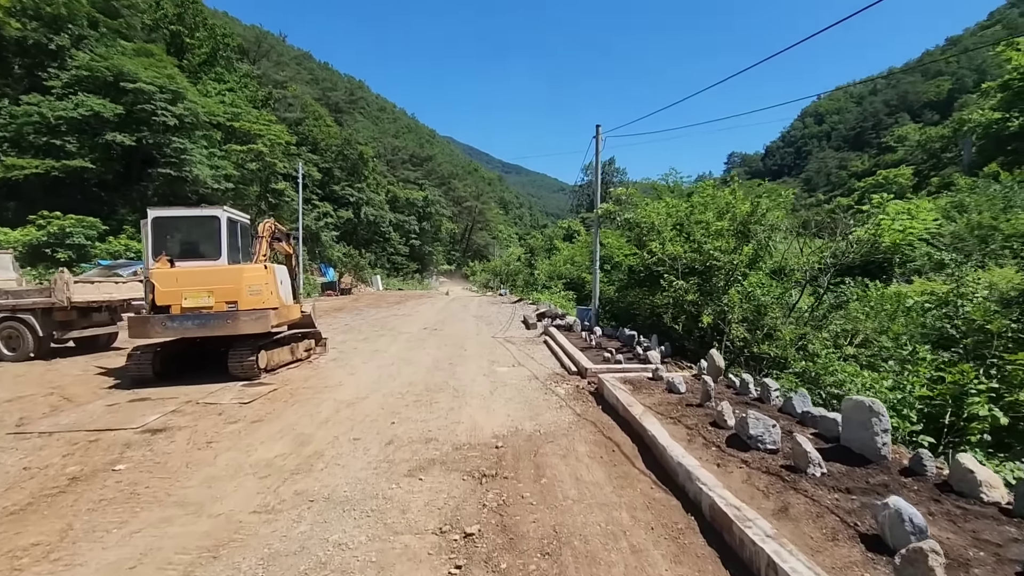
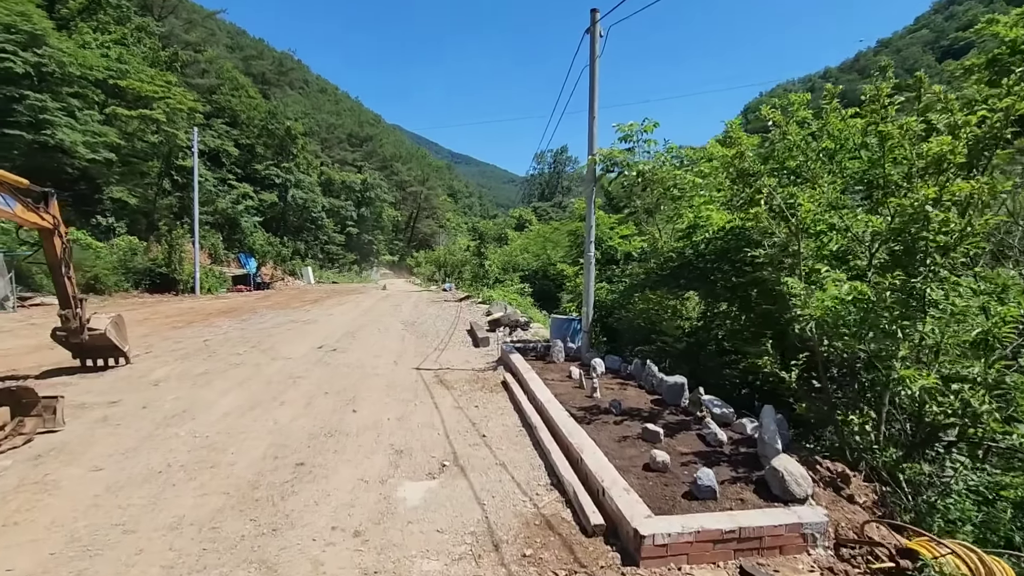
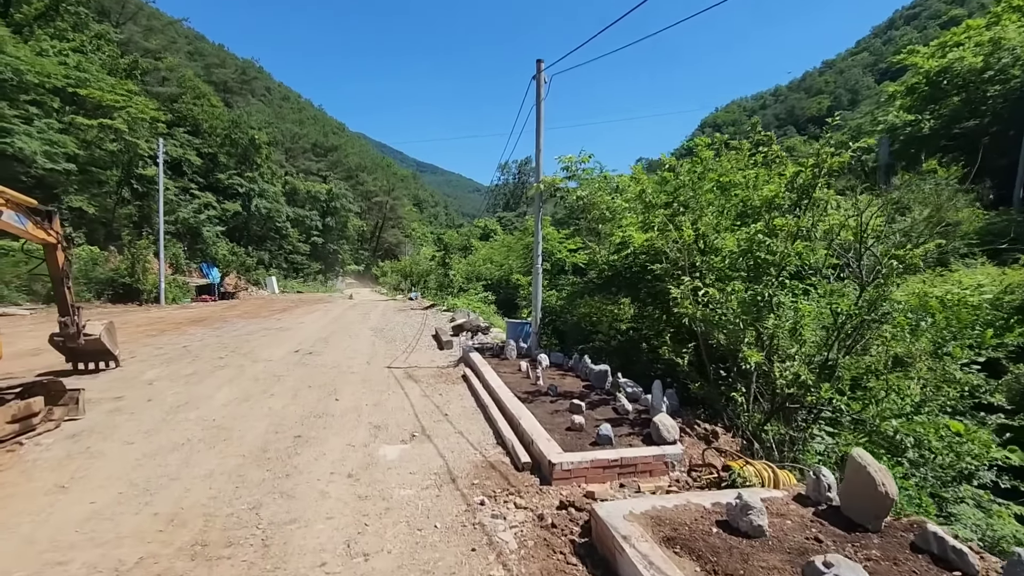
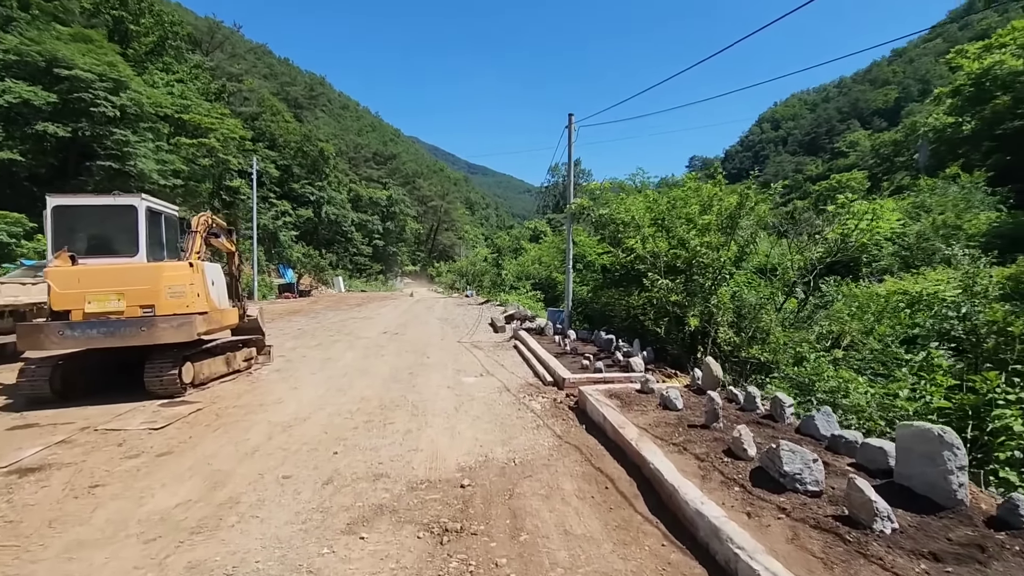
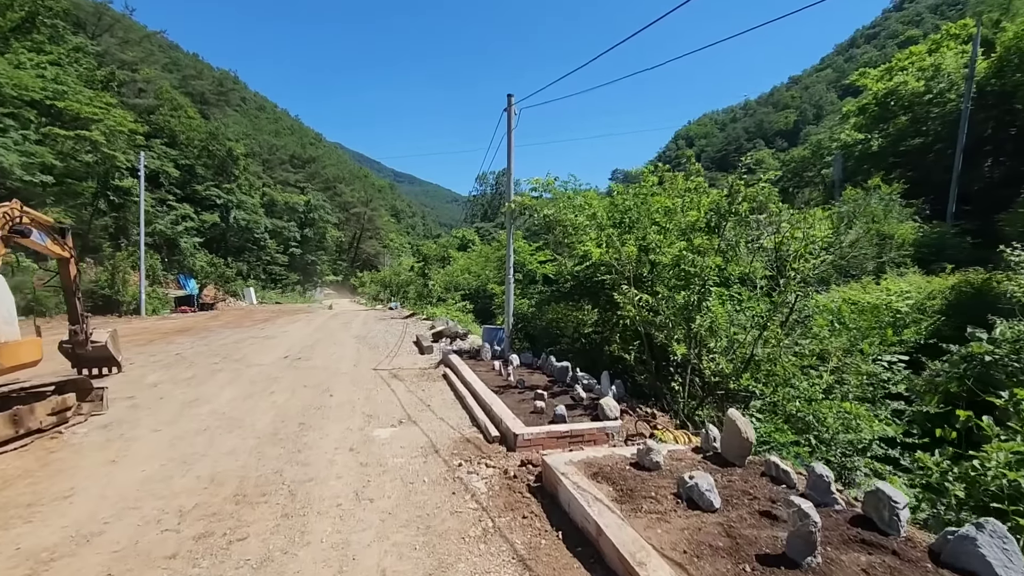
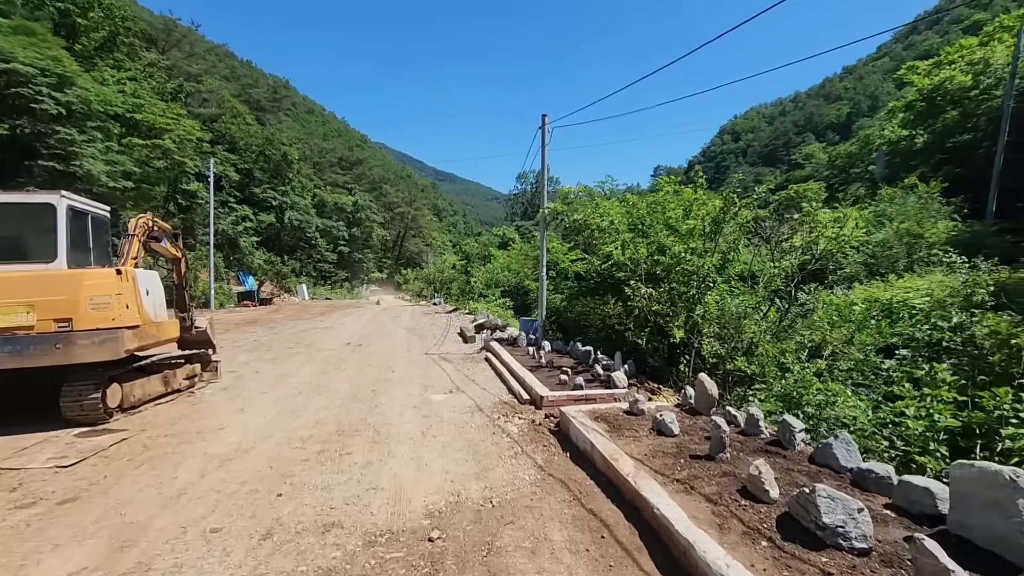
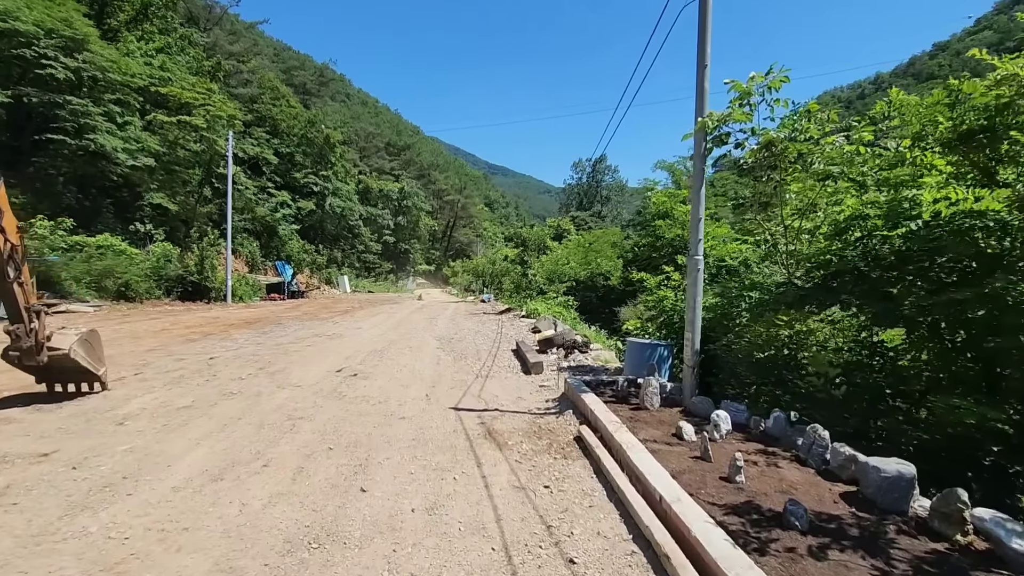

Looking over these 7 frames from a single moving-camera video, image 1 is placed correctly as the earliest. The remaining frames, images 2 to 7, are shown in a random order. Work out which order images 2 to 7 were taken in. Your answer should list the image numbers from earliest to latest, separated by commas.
4, 6, 5, 3, 2, 7
